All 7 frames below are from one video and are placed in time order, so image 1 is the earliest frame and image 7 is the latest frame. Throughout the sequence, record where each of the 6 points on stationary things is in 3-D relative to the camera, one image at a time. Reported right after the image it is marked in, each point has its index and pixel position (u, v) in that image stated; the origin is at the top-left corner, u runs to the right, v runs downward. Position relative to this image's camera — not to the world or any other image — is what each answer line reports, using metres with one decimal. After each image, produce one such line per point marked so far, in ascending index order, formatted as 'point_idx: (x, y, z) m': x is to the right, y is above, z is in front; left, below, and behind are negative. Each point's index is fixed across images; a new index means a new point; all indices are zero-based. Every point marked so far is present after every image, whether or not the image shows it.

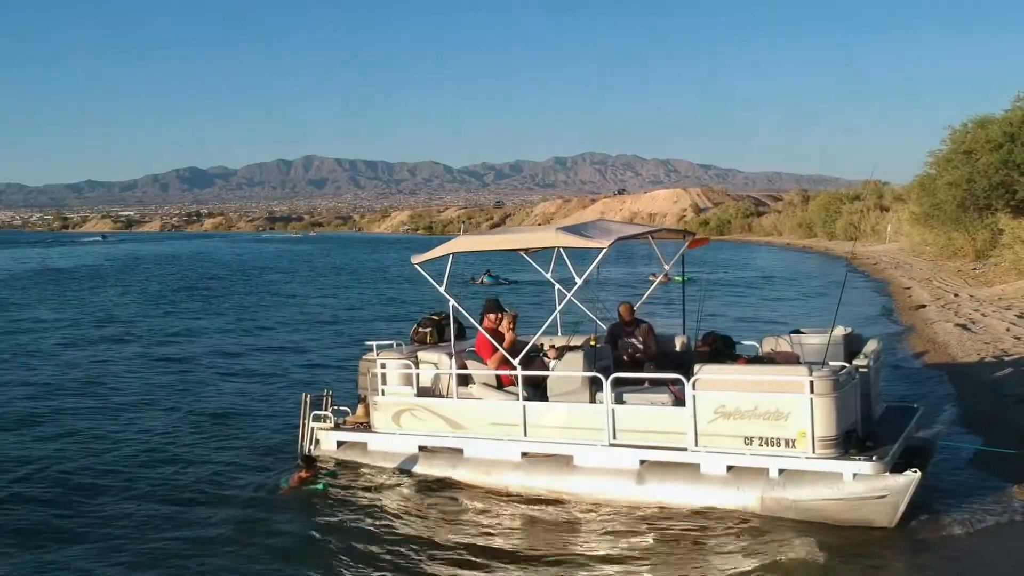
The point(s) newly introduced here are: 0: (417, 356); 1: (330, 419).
0: (-1.0, -0.7, +9.8) m
1: (-2.0, -1.4, +10.3) m
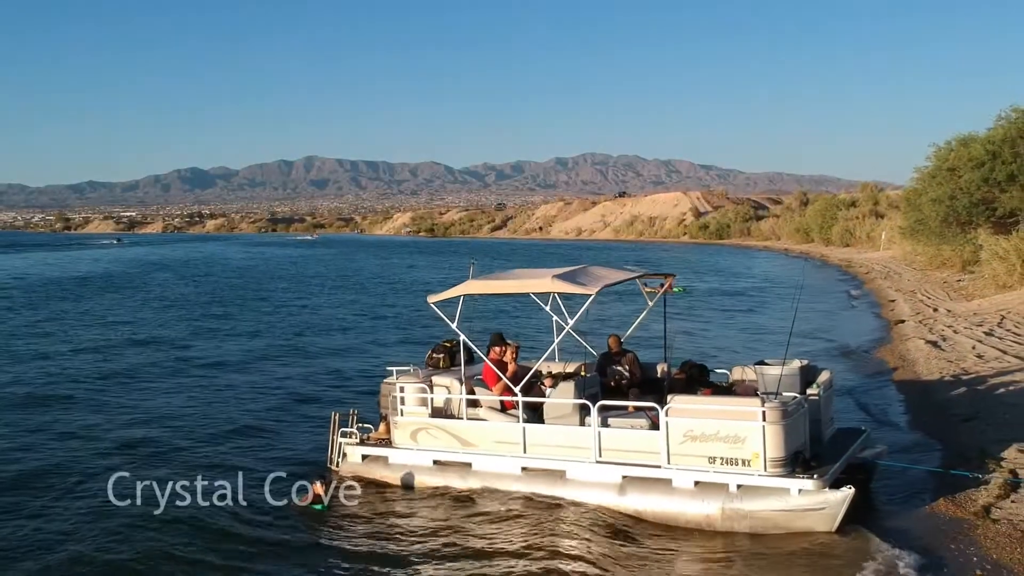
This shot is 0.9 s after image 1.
0: (-1.0, -1.1, +11.2) m
1: (-2.0, -1.8, +11.8) m
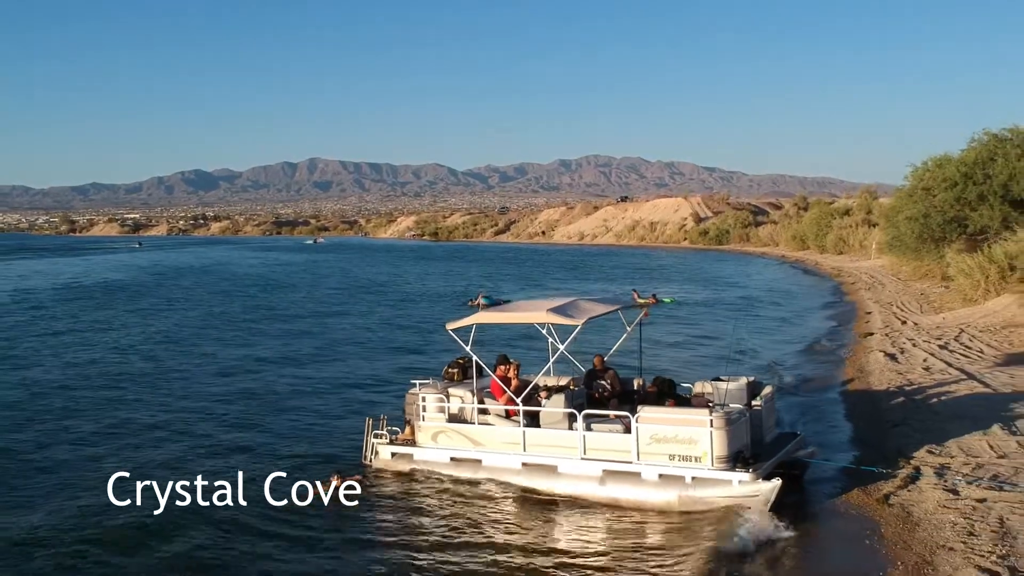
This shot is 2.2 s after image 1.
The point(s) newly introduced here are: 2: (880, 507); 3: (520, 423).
0: (-0.9, -1.5, +13.7) m
1: (-1.9, -2.3, +14.3) m
2: (+4.4, -2.7, +11.3) m
3: (+0.1, -1.9, +12.9) m
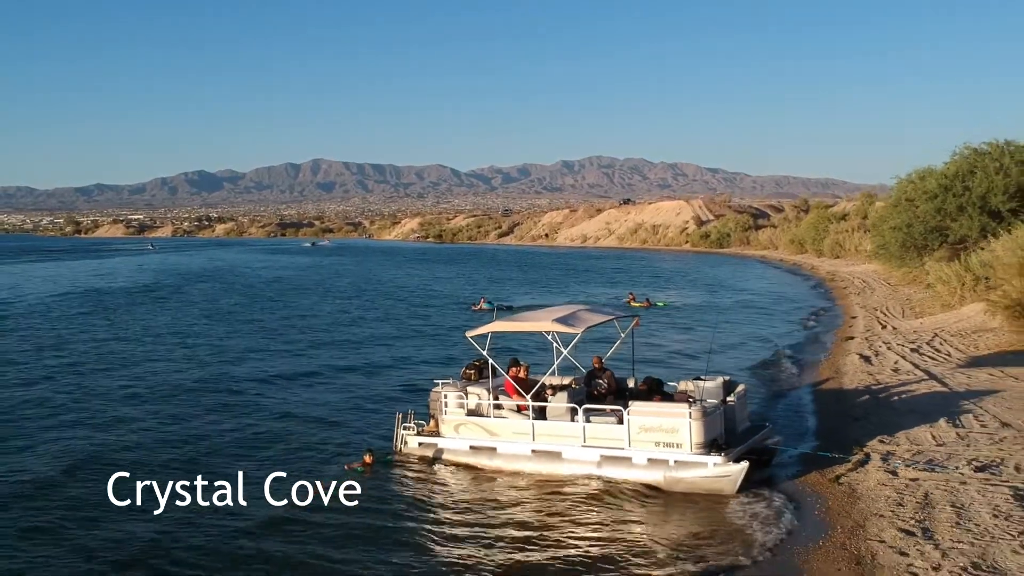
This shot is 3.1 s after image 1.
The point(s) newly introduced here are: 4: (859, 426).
0: (-0.8, -1.8, +16.0) m
1: (-1.8, -2.5, +16.6) m
2: (+4.6, -2.9, +13.6) m
3: (+0.3, -2.1, +15.2) m
4: (+6.3, -2.5, +17.0) m
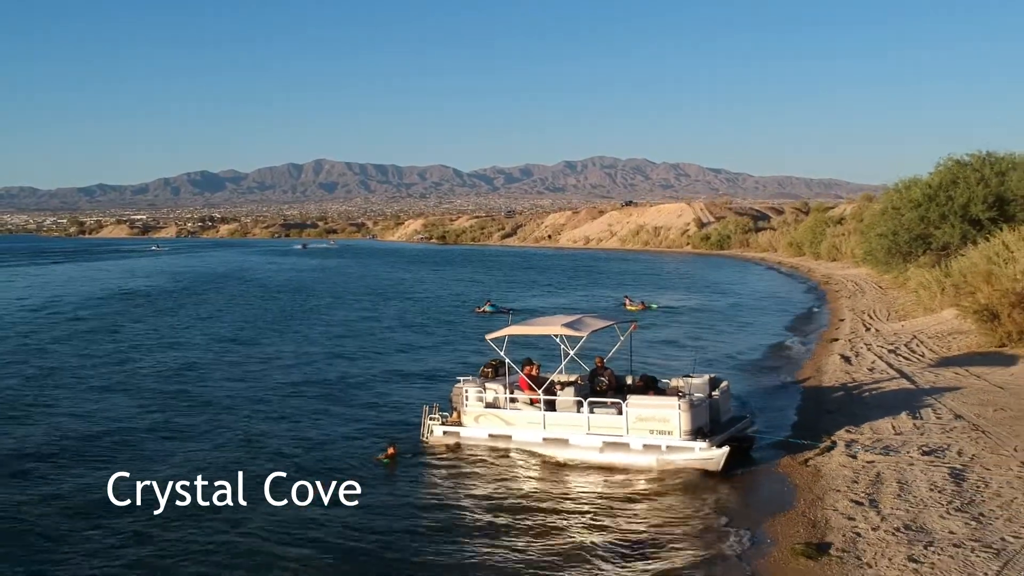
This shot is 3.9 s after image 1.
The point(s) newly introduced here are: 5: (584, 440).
0: (-0.5, -1.9, +18.3) m
1: (-1.5, -2.7, +18.9) m
2: (+4.9, -3.0, +15.9) m
3: (+0.6, -2.3, +17.5) m
4: (+6.6, -2.7, +19.3) m
5: (+1.3, -2.8, +16.9) m
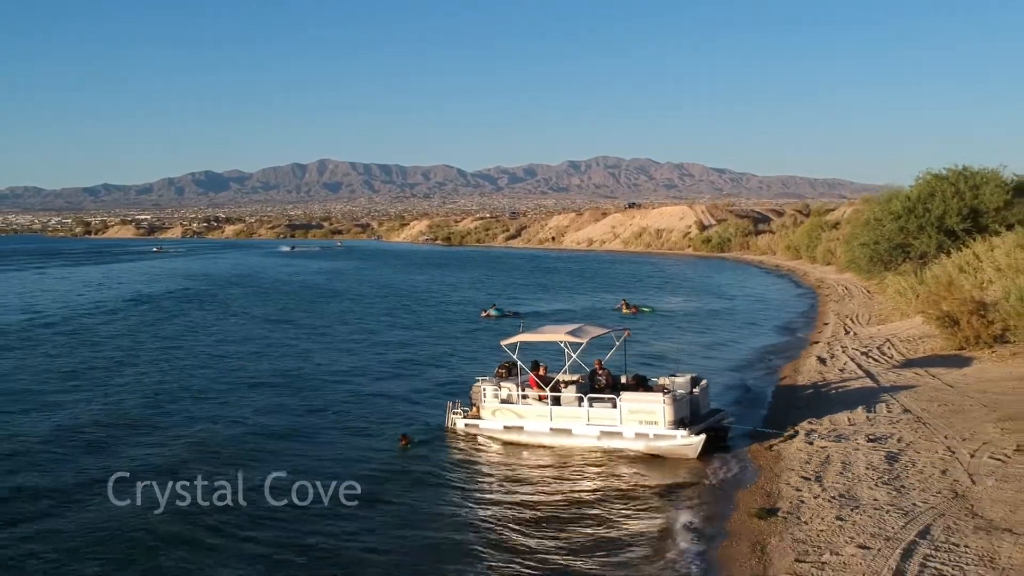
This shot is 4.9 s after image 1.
0: (-0.2, -2.2, +21.4) m
1: (-1.2, -2.9, +22.0) m
2: (+5.1, -3.3, +19.0) m
3: (+0.8, -2.5, +20.6) m
4: (+6.8, -3.0, +22.4) m
5: (+1.5, -3.0, +20.0) m
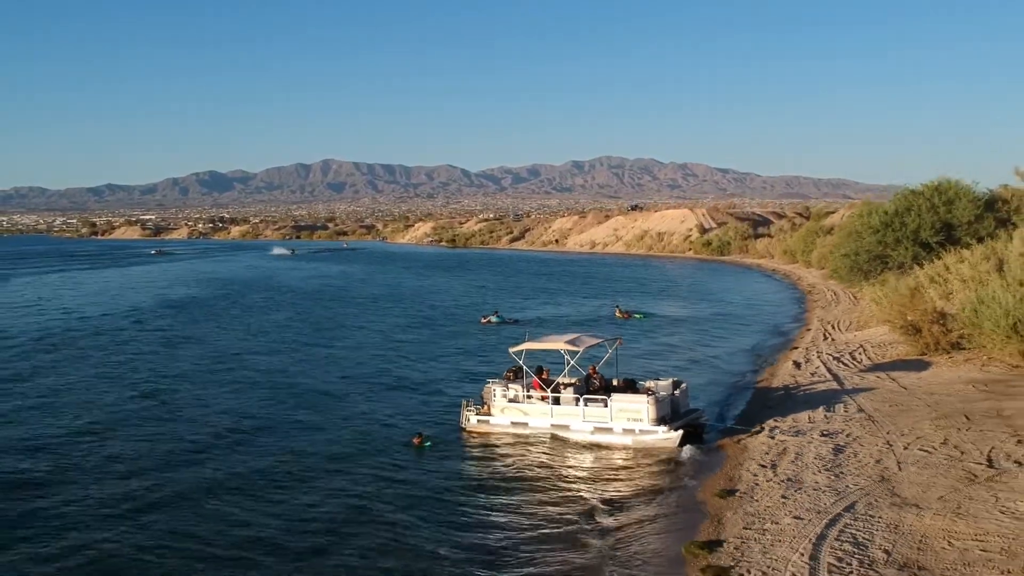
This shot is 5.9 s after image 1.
0: (-0.1, -2.6, +24.7) m
1: (-1.1, -3.4, +25.3) m
2: (+5.3, -3.7, +22.2) m
3: (+1.0, -3.0, +23.9) m
4: (+7.0, -3.4, +25.7) m
5: (+1.7, -3.5, +23.4) m
